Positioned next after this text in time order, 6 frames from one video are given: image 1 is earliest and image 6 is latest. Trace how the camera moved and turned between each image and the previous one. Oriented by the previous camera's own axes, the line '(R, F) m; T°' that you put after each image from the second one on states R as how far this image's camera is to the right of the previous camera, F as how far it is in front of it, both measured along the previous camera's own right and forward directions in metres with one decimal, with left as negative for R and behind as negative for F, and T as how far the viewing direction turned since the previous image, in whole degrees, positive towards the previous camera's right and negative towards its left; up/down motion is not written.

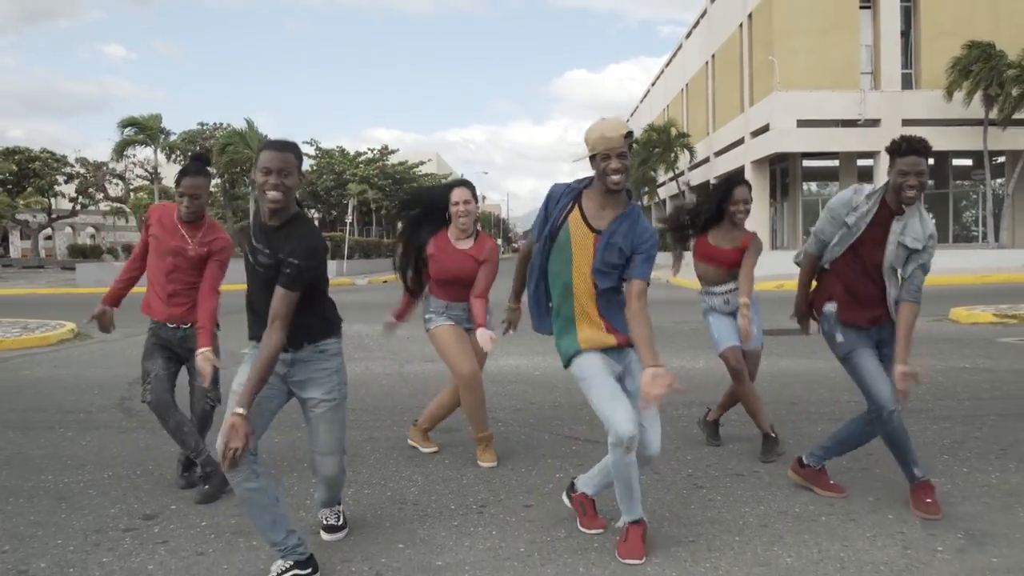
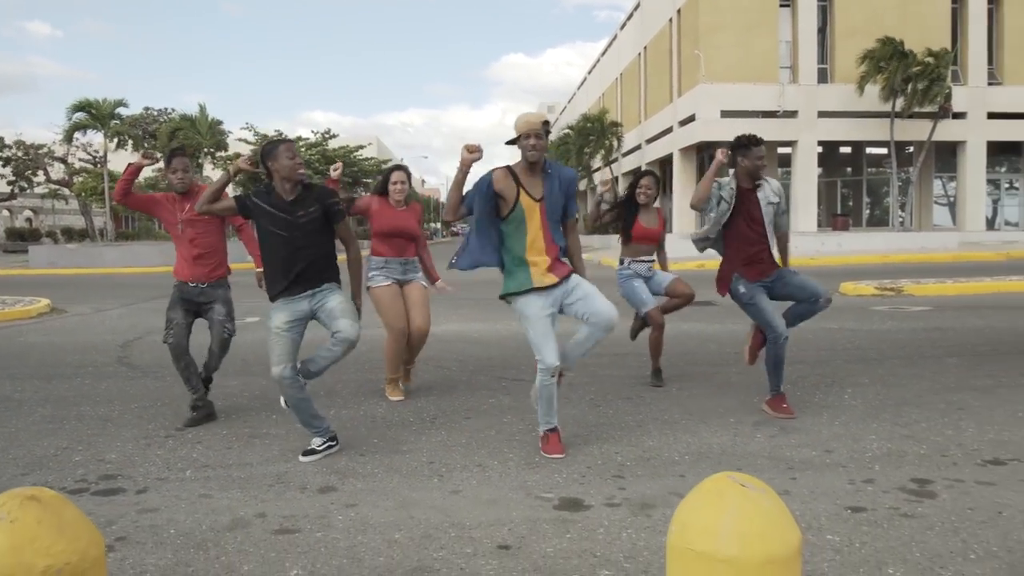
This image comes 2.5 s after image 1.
(0.0, -1.3) m; +4°
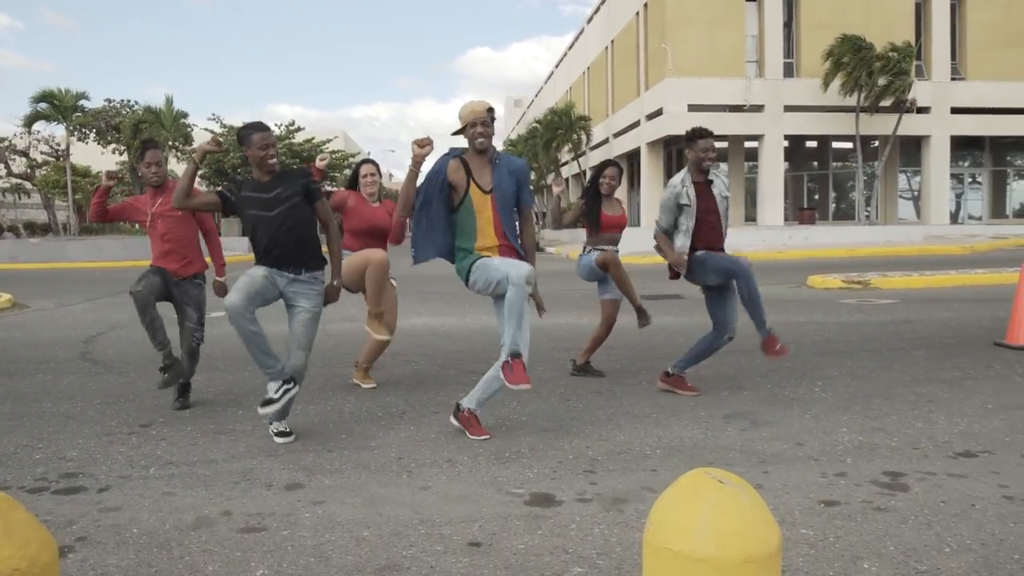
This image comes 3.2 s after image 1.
(0.0, 0.0) m; +2°
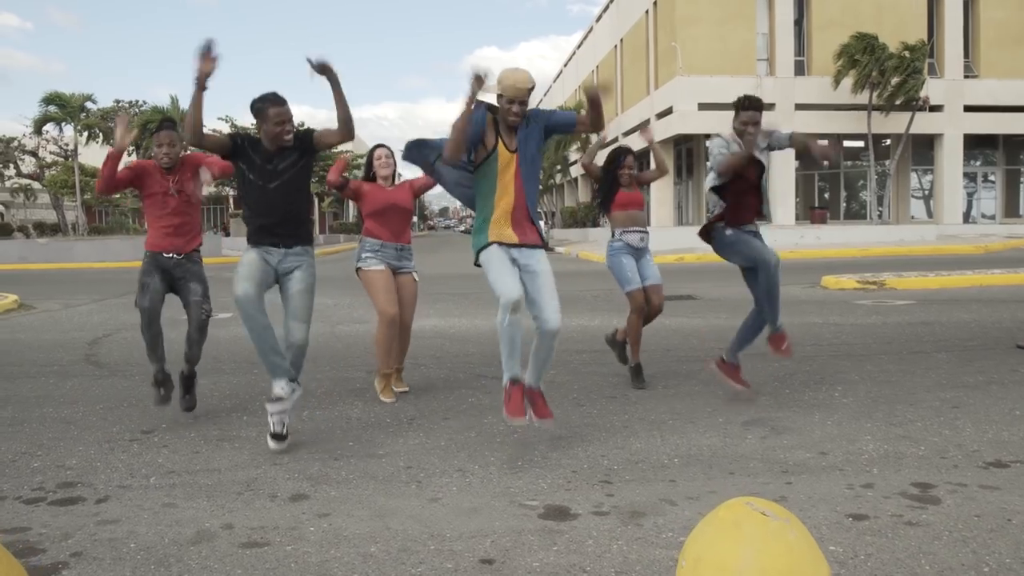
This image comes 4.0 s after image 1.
(0.0, +0.2) m; -1°
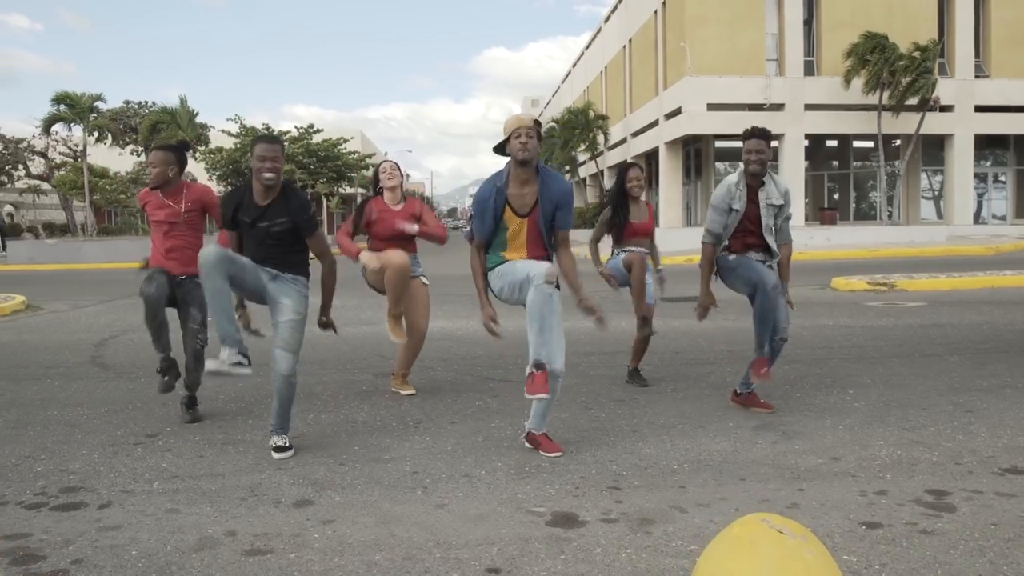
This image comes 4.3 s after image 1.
(0.0, +0.1) m; -1°
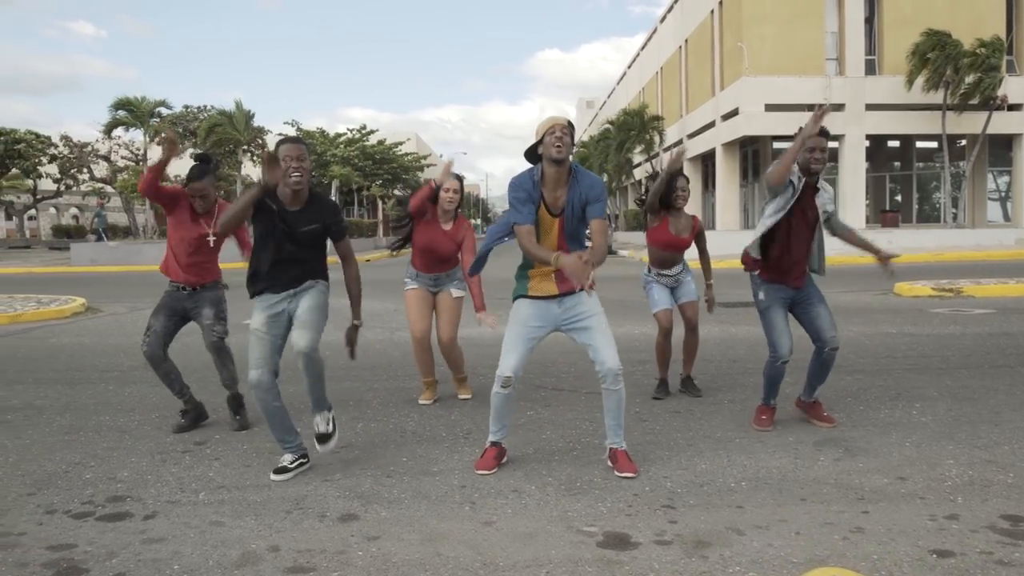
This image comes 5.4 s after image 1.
(0.0, +0.1) m; -3°
